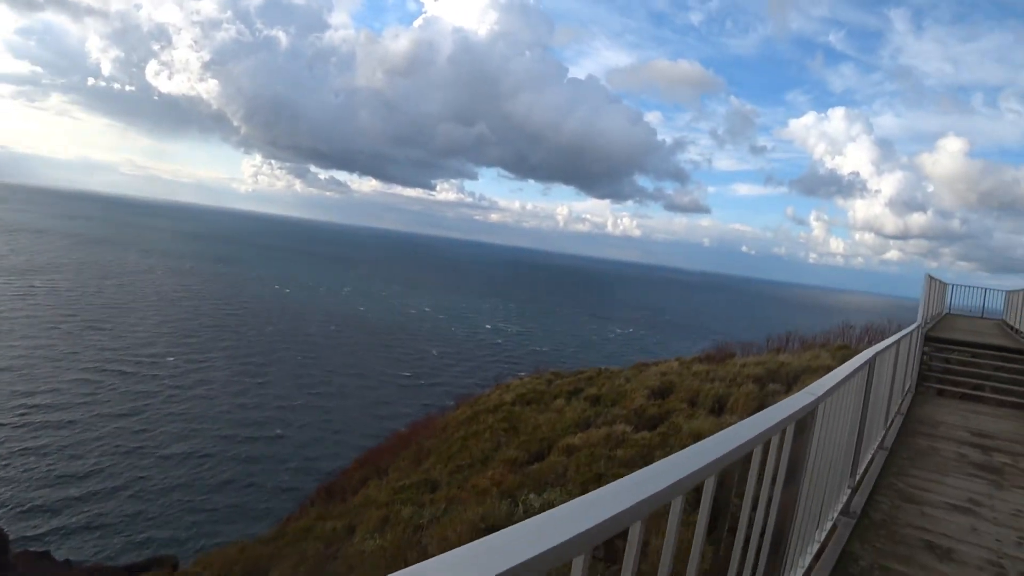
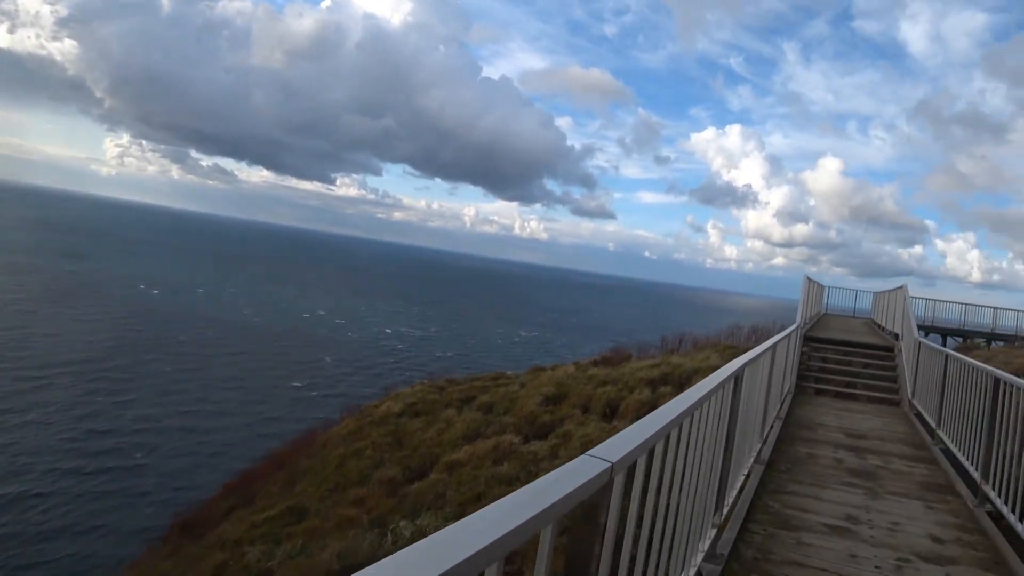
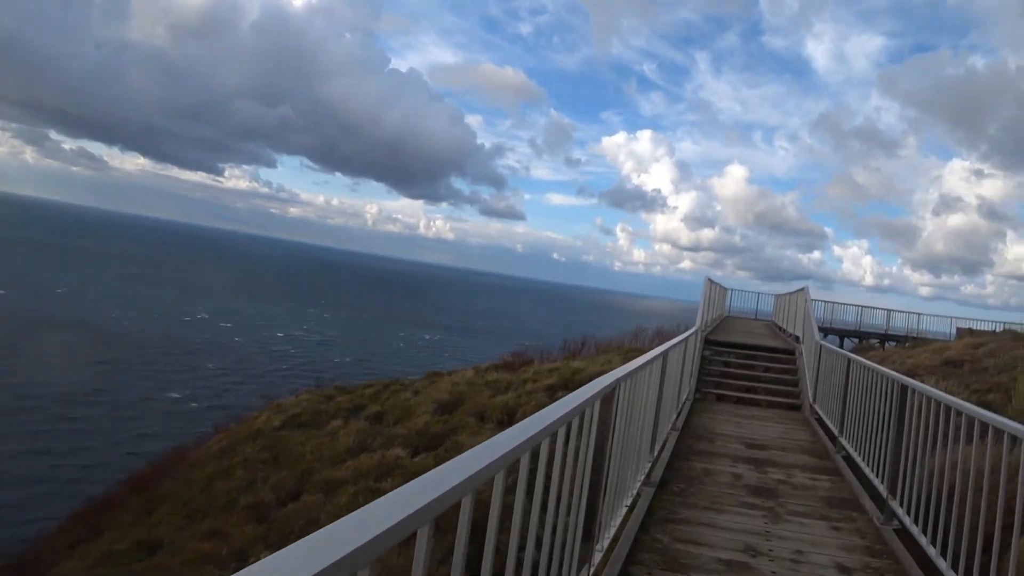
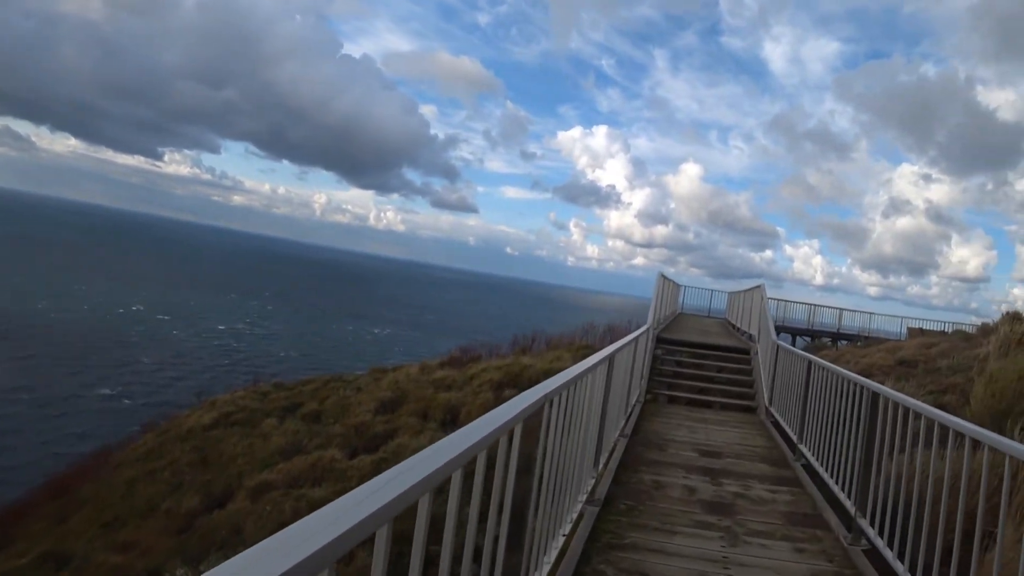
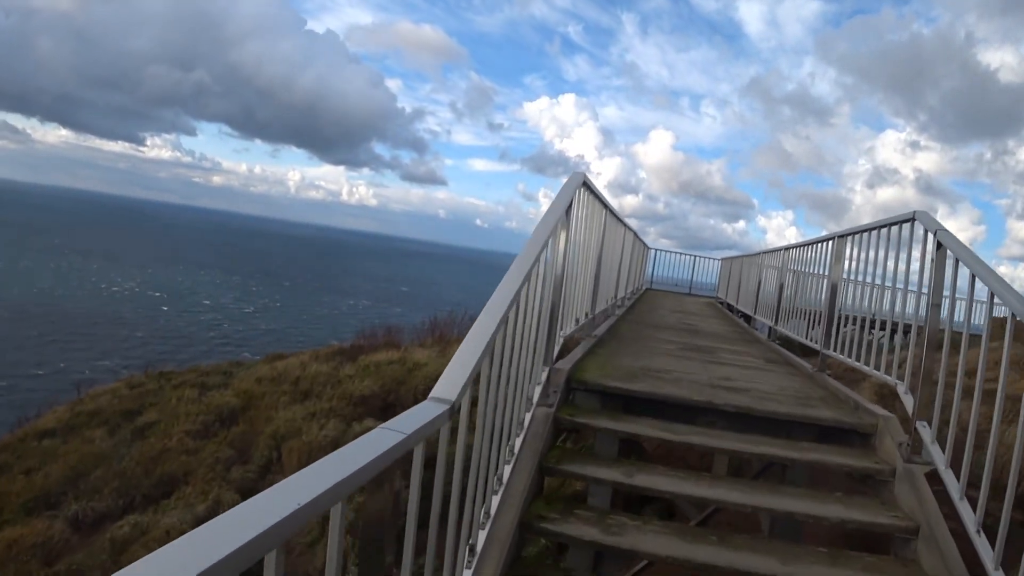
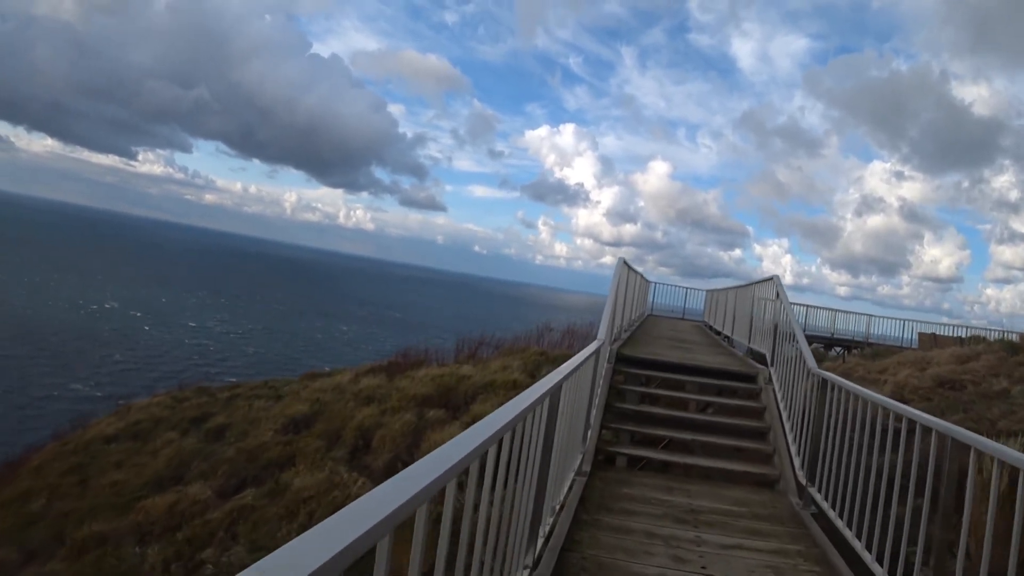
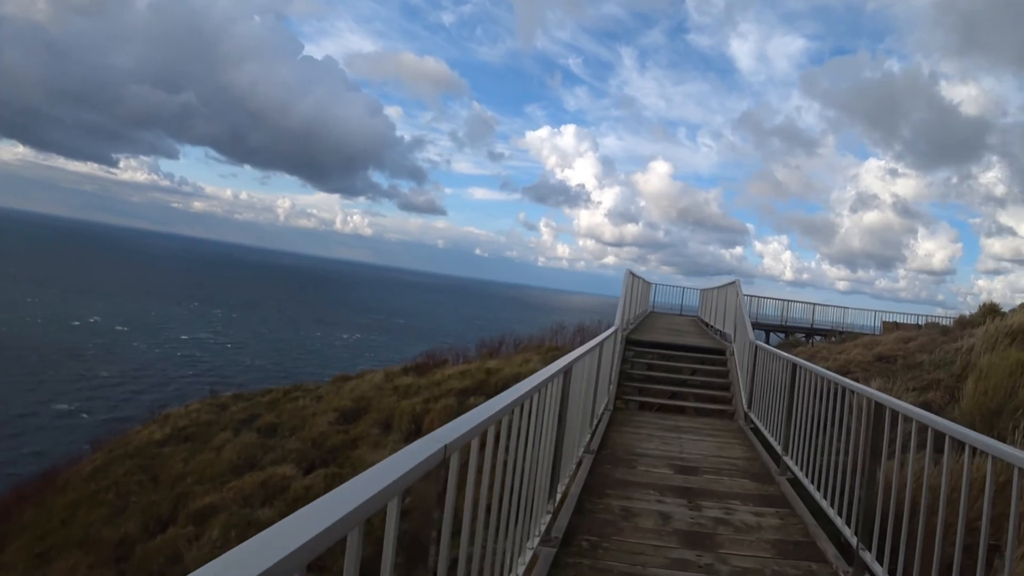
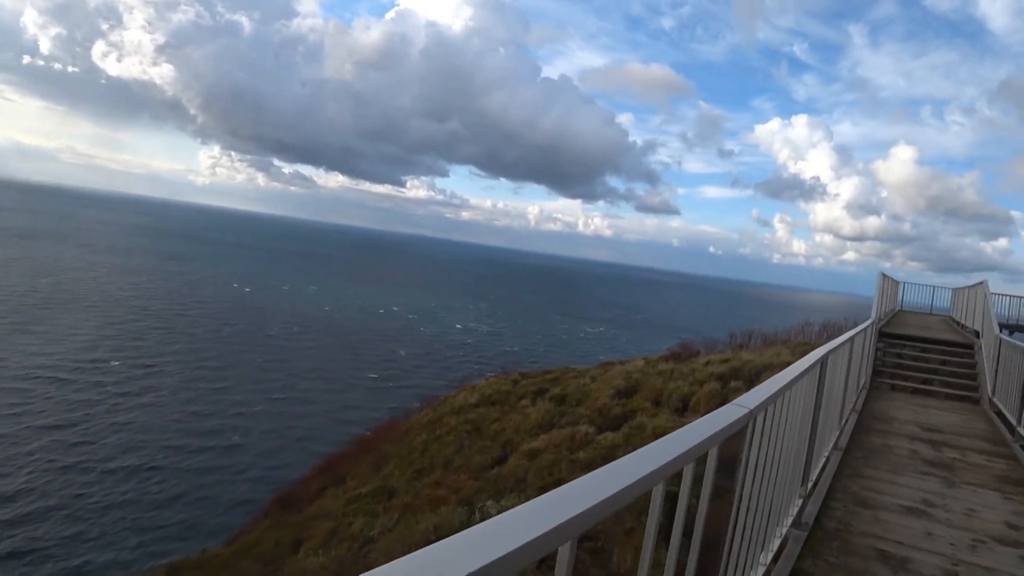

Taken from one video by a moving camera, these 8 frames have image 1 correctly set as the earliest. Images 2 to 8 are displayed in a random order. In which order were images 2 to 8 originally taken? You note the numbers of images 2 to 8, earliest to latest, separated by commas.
8, 2, 3, 4, 7, 6, 5
